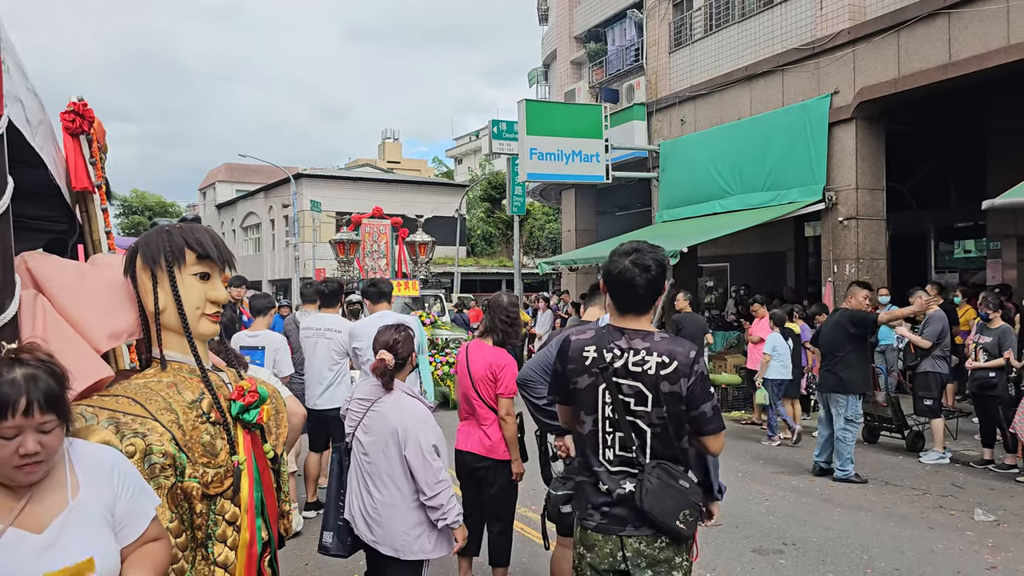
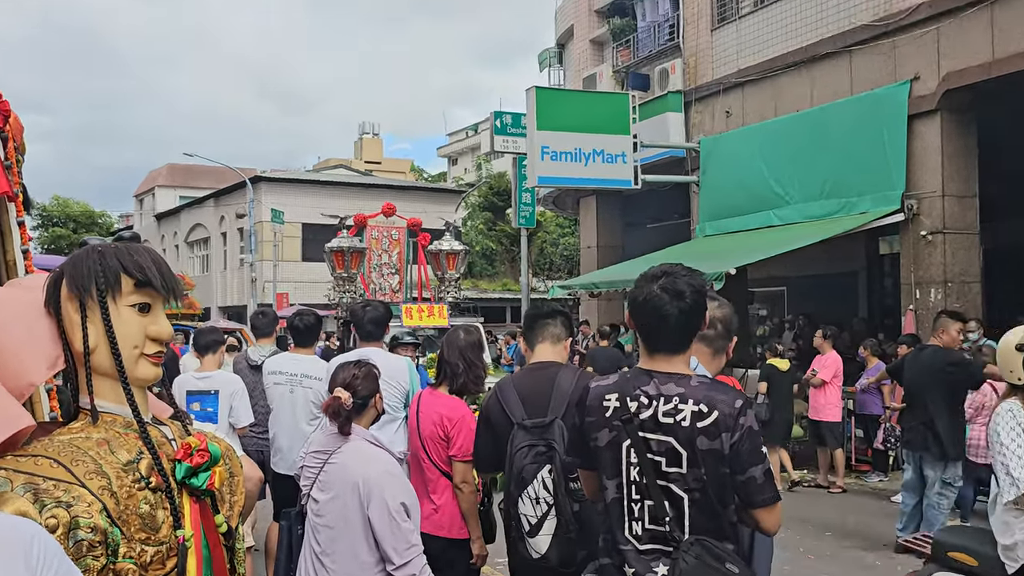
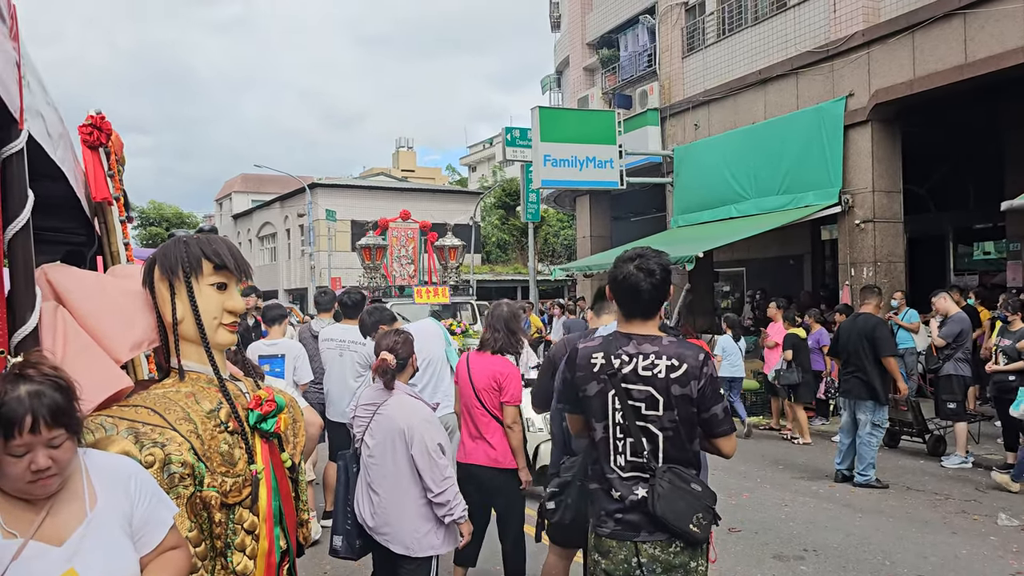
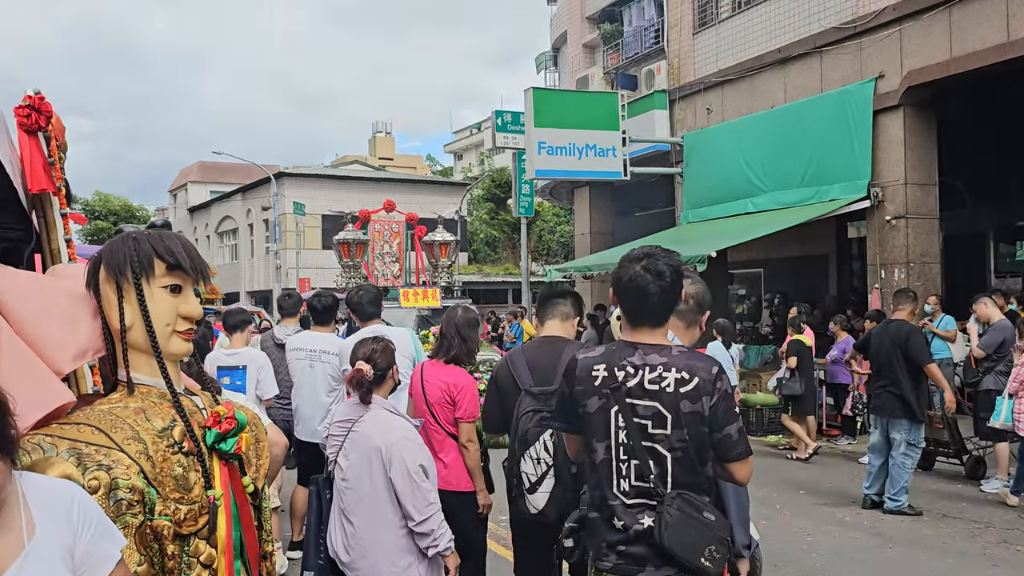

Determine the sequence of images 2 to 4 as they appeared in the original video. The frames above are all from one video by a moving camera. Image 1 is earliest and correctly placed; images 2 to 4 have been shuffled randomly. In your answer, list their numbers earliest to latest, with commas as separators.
3, 4, 2
